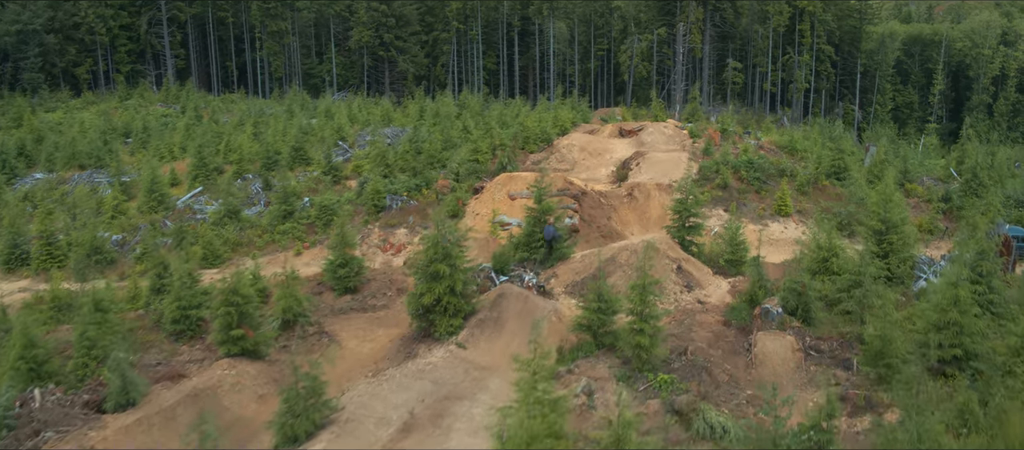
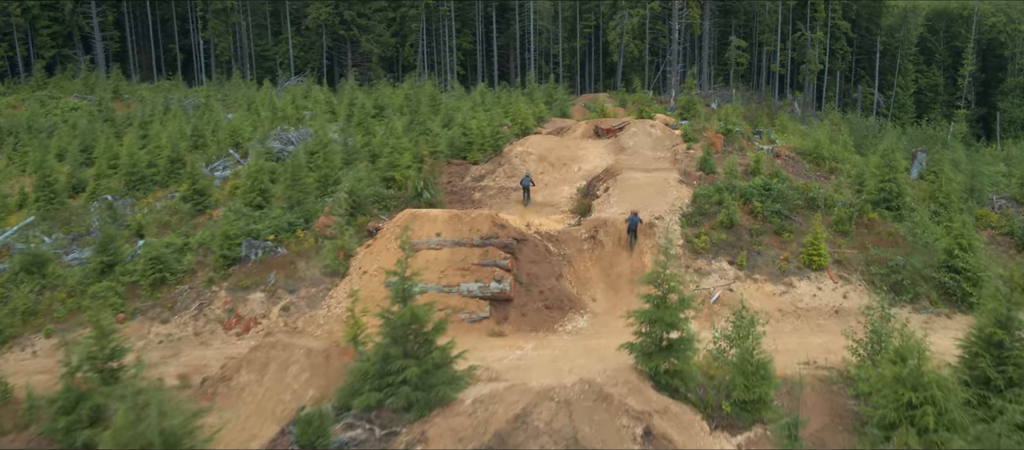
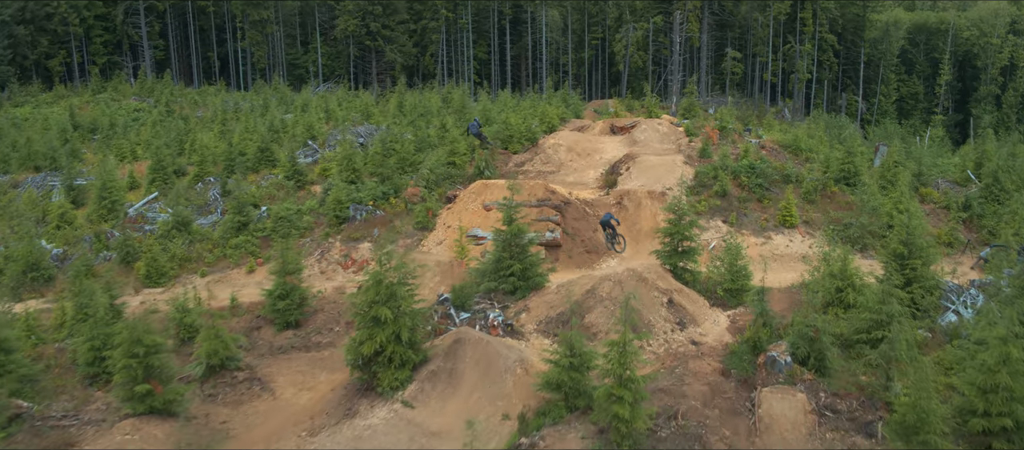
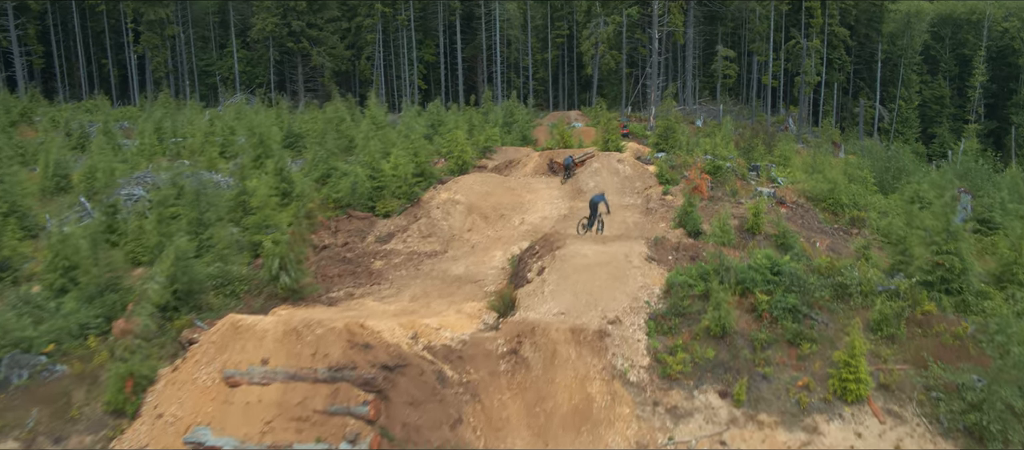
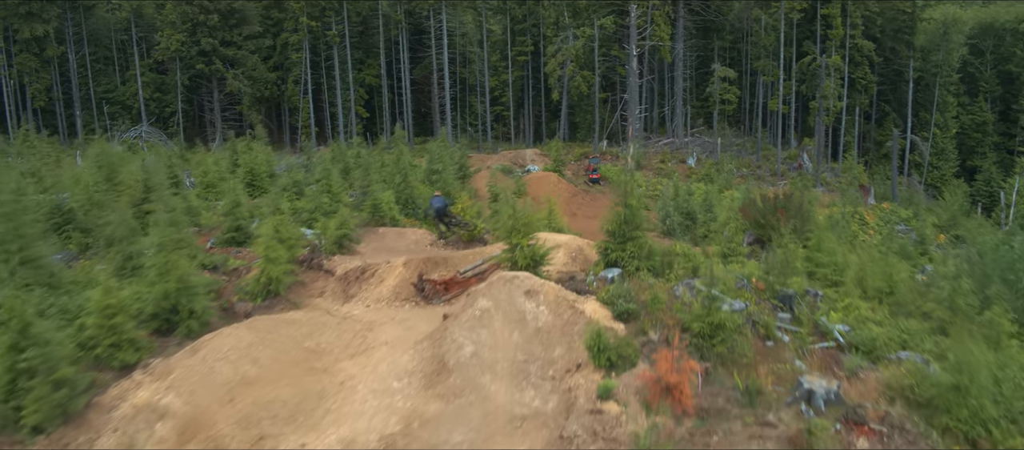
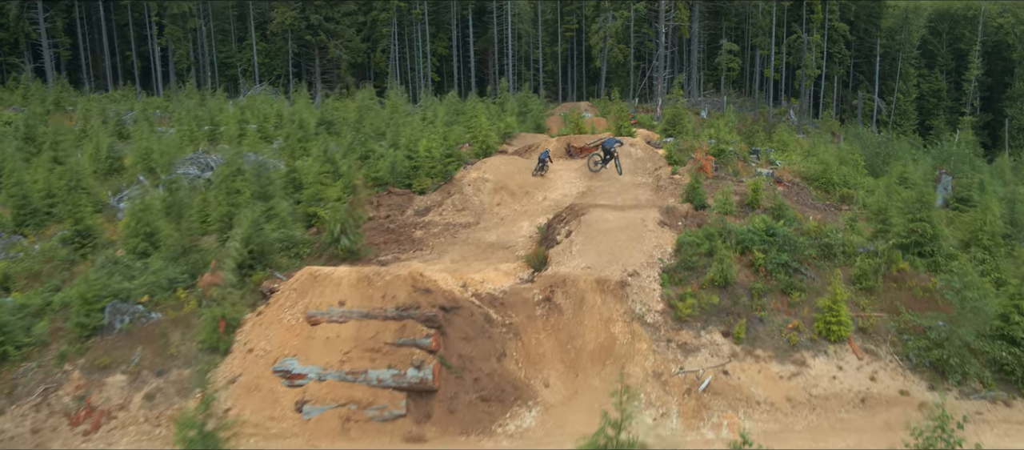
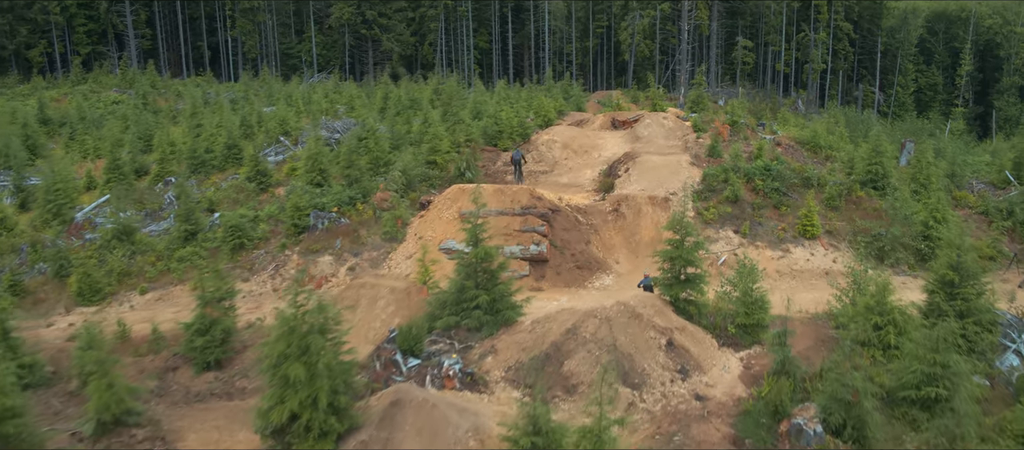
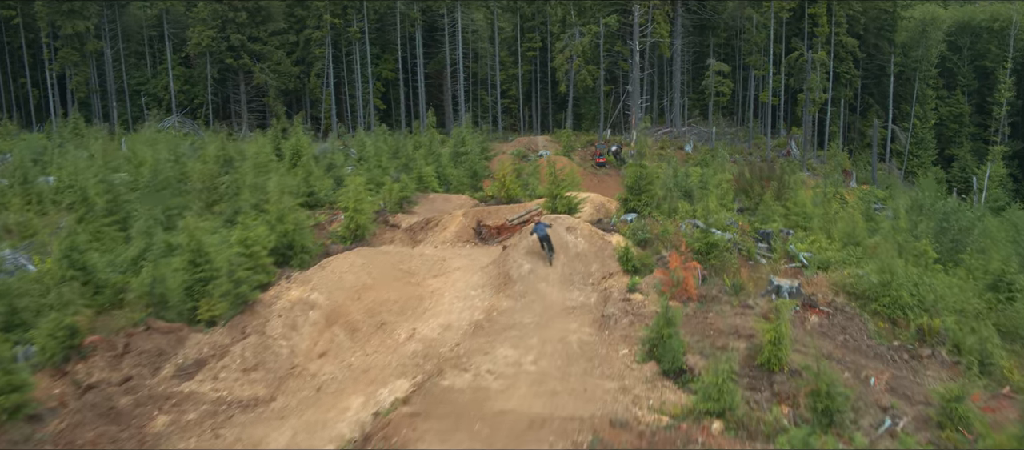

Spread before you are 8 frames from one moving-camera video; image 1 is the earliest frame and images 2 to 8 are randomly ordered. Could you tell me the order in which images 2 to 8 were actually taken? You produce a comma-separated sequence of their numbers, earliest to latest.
3, 7, 2, 6, 4, 8, 5
